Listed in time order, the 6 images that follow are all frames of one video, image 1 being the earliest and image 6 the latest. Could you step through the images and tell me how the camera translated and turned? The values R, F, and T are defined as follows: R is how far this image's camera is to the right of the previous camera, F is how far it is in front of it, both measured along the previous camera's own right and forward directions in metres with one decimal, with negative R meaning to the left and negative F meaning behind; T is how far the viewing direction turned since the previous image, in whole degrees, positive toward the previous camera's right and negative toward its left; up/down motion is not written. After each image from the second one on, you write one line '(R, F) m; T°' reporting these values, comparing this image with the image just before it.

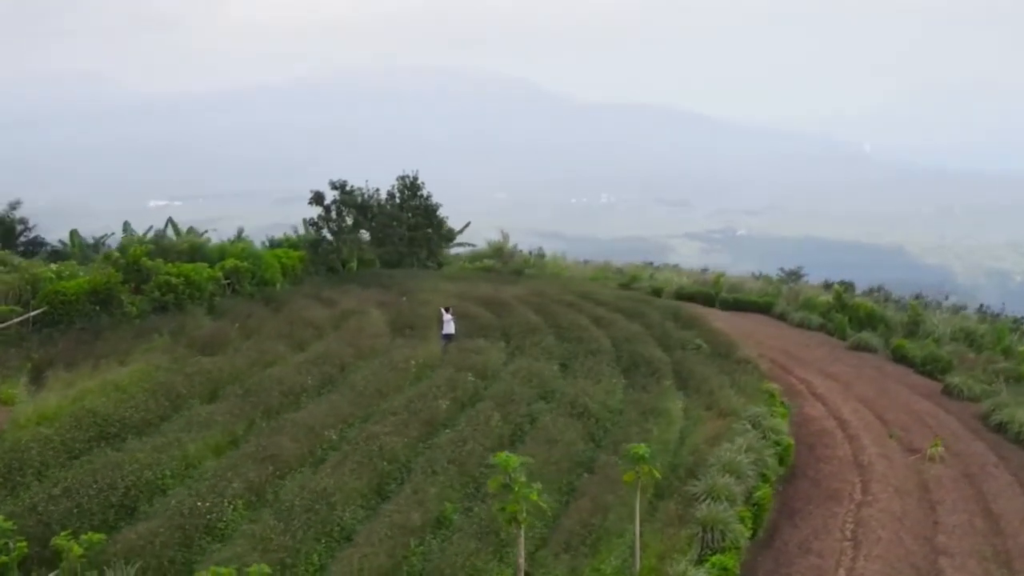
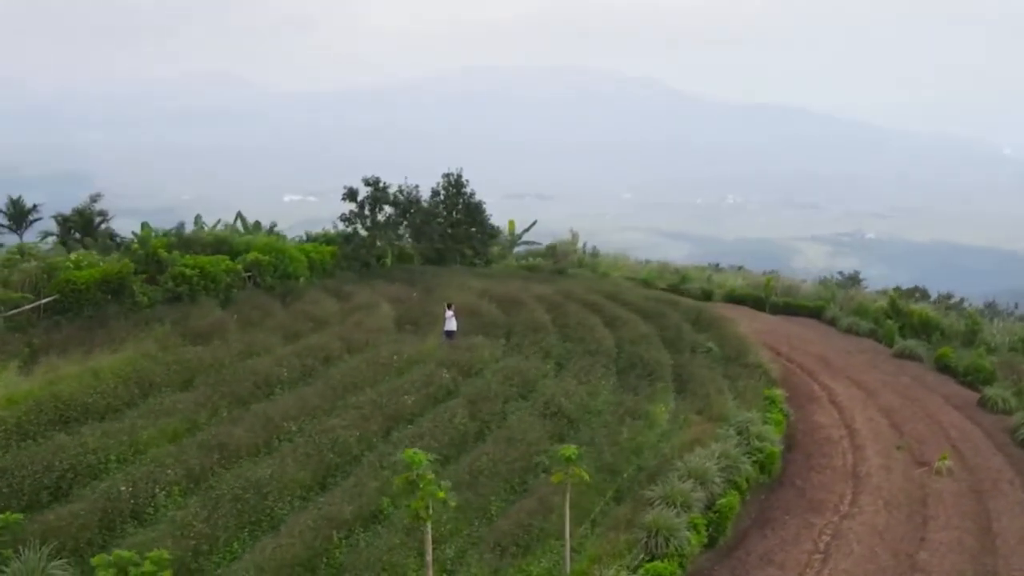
(+2.0, +0.2) m; -6°
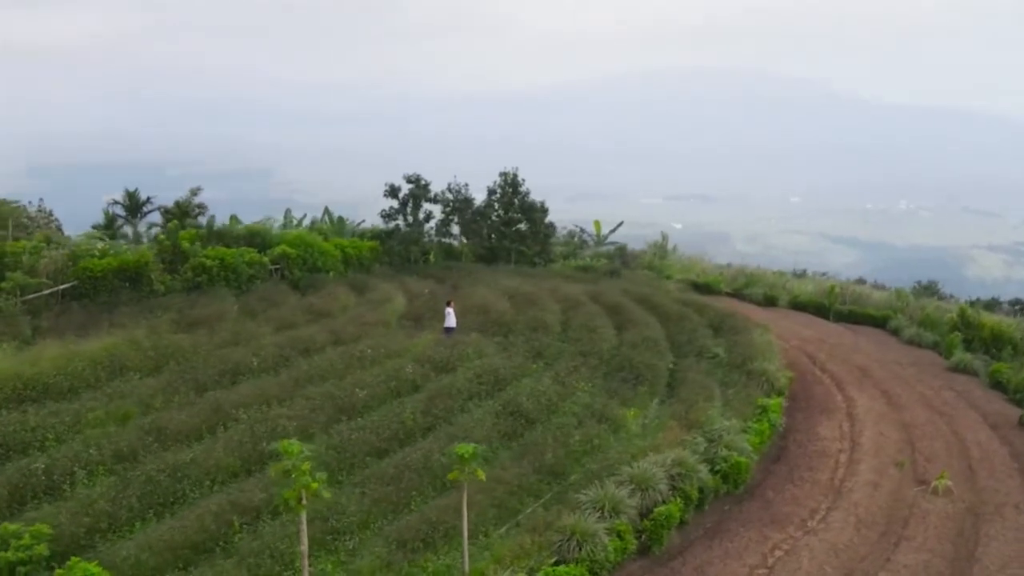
(+2.7, +0.2) m; -8°
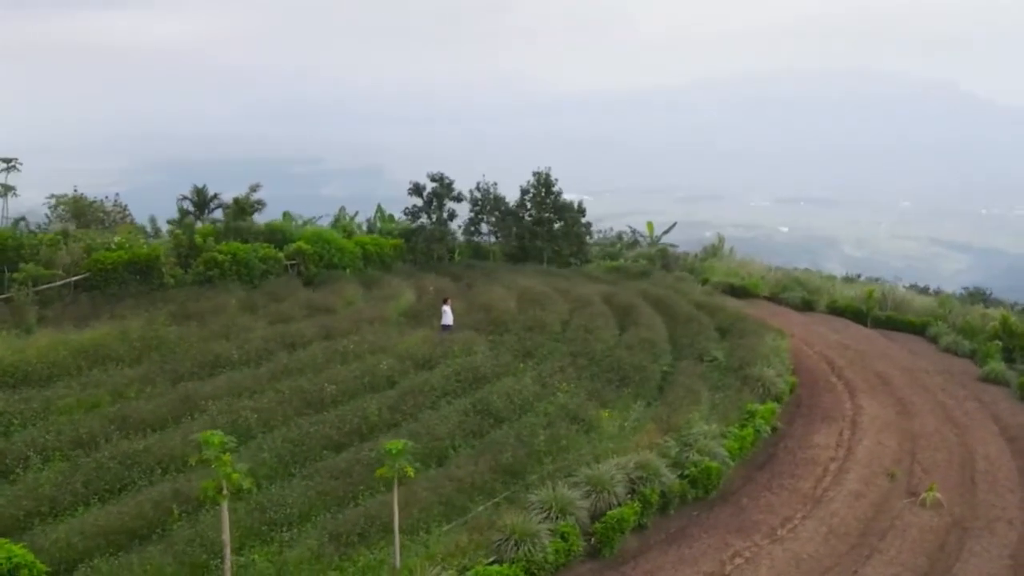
(+1.7, +0.1) m; -5°
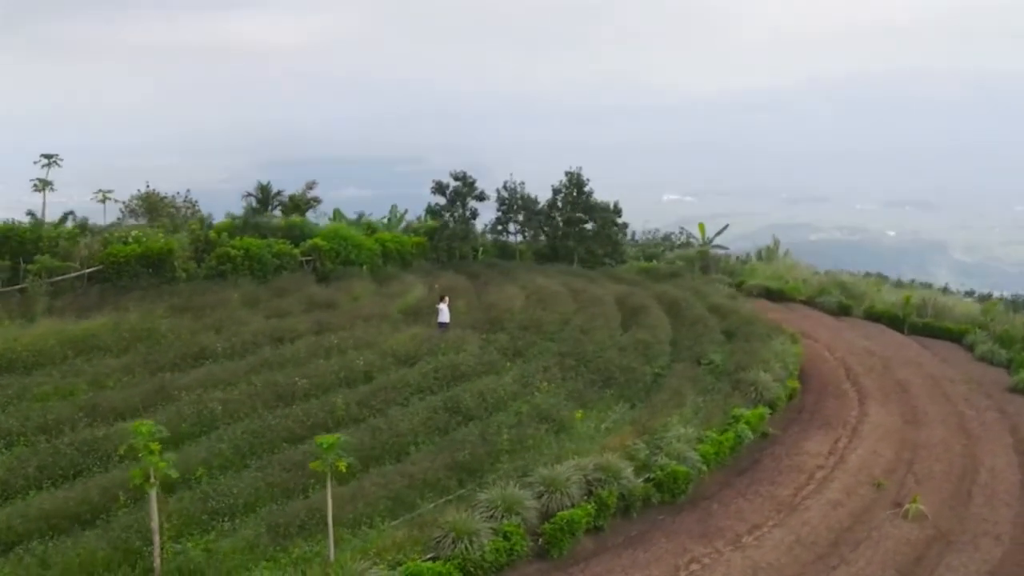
(+1.7, +0.1) m; -5°
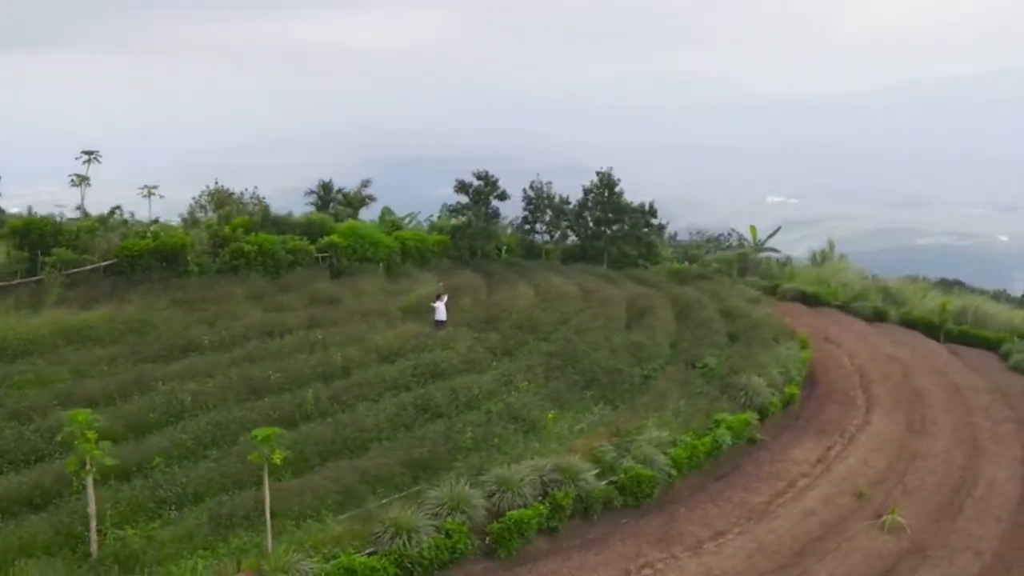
(+1.7, +0.1) m; -5°
